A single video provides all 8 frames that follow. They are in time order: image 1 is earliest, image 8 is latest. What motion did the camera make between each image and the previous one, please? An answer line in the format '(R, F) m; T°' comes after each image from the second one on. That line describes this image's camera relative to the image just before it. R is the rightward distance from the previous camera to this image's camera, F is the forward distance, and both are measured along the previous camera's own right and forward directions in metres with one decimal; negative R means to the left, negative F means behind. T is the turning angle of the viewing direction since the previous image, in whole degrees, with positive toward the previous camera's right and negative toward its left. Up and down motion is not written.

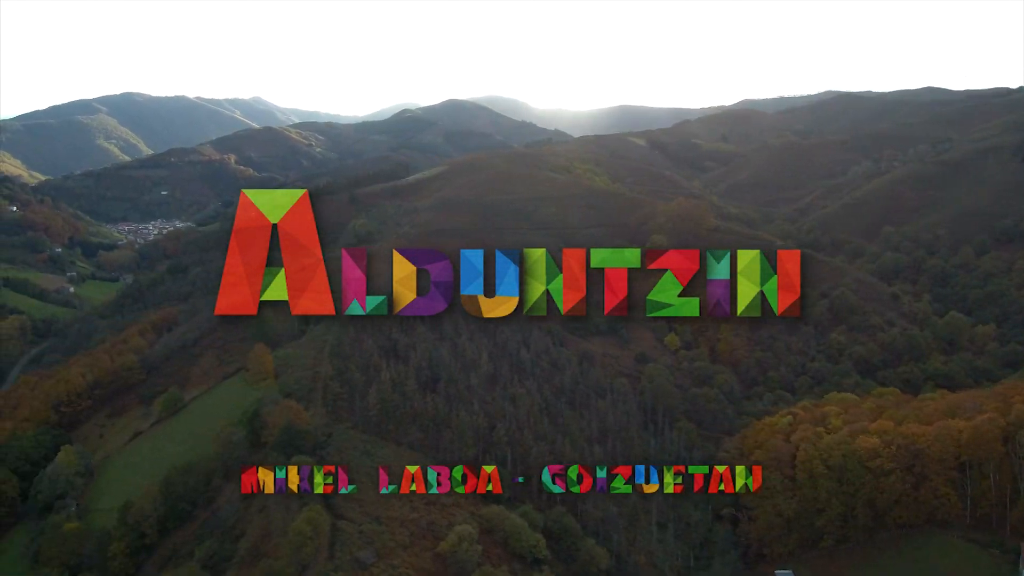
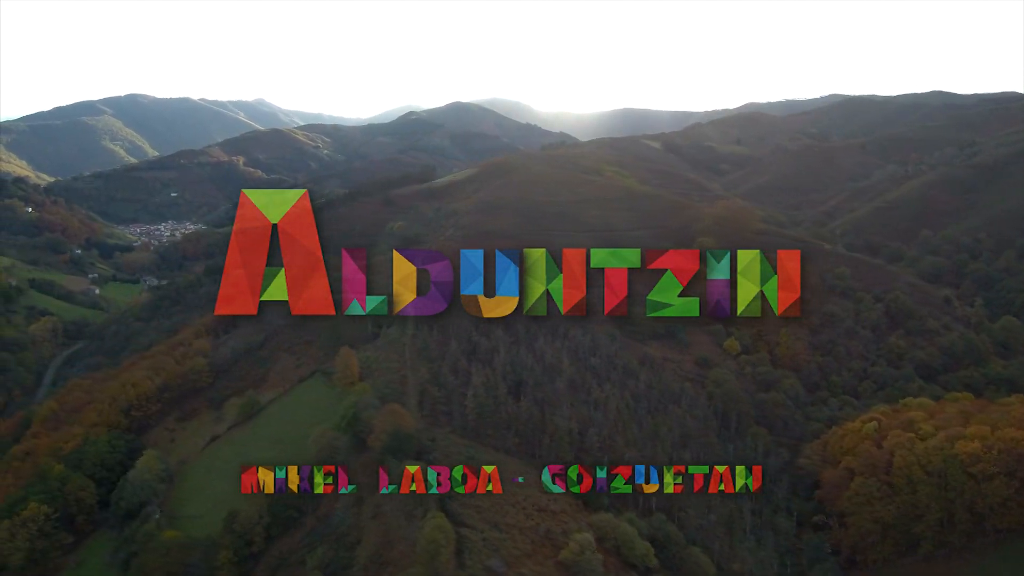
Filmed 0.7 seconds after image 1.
(-3.8, +0.4) m; 0°
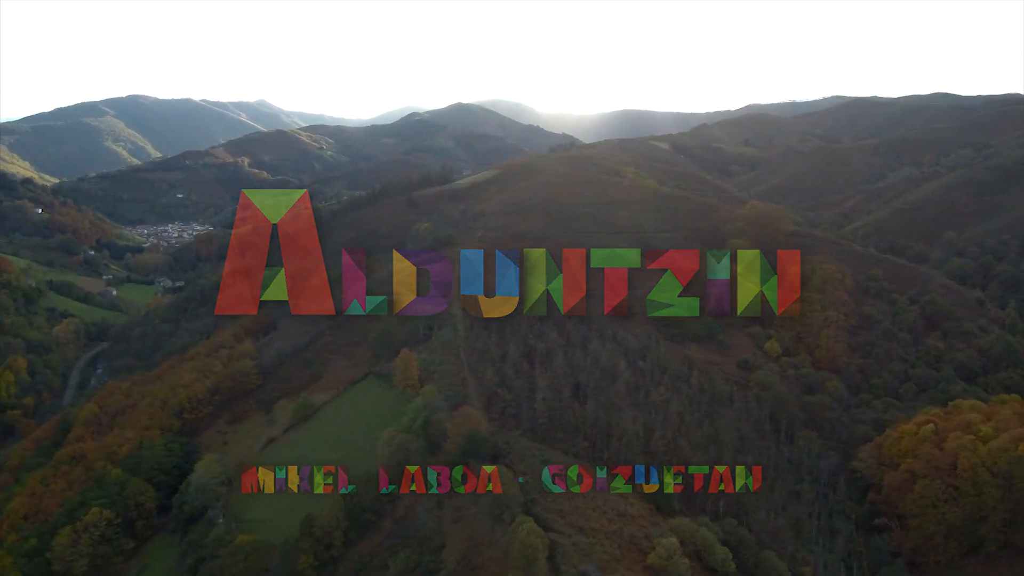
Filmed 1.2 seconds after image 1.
(-2.7, +0.1) m; 0°
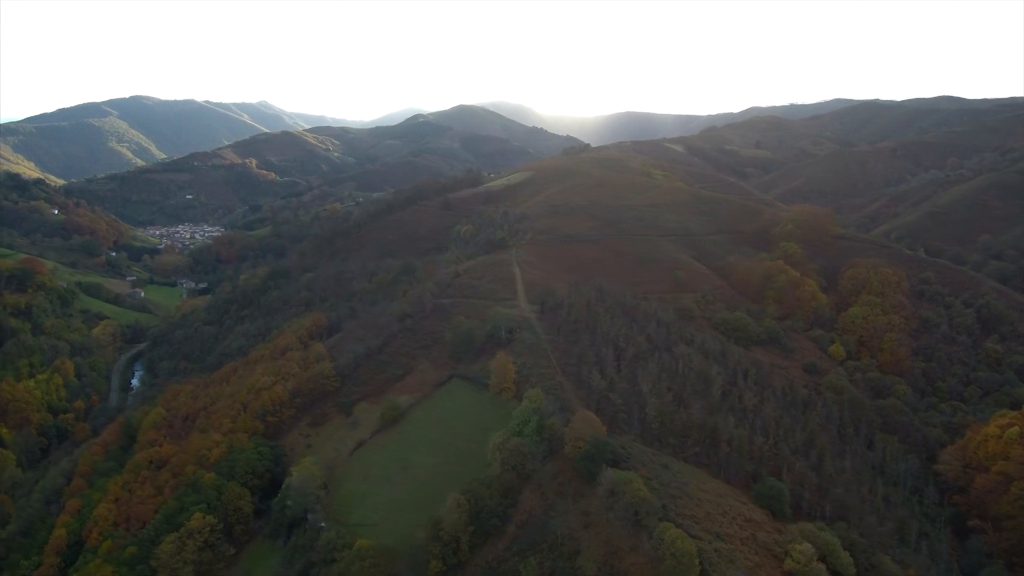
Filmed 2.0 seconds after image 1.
(-4.2, +0.1) m; 0°
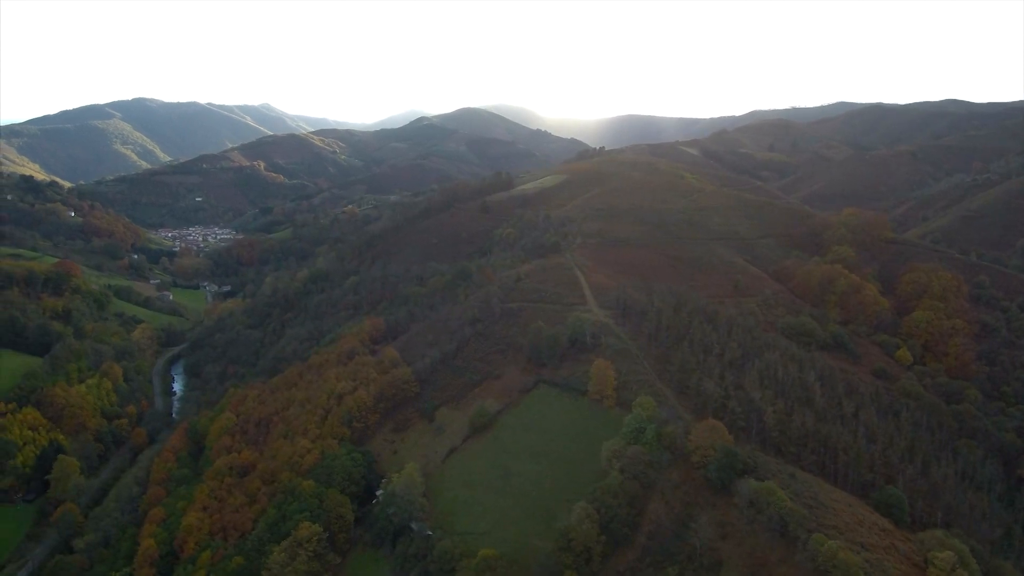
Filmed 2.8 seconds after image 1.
(-4.3, +0.3) m; 0°
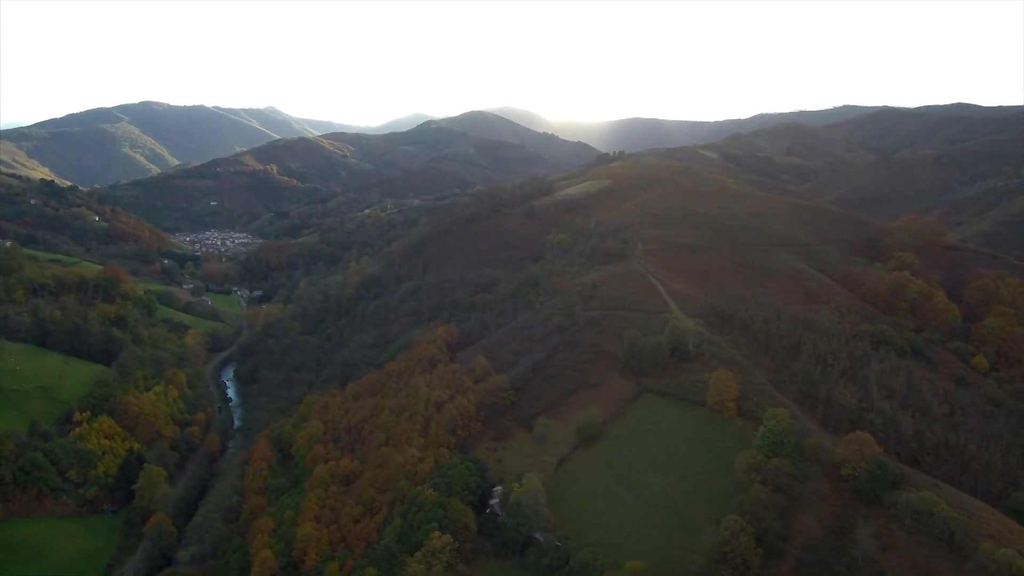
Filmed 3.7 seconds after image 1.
(-5.0, 0.0) m; 0°
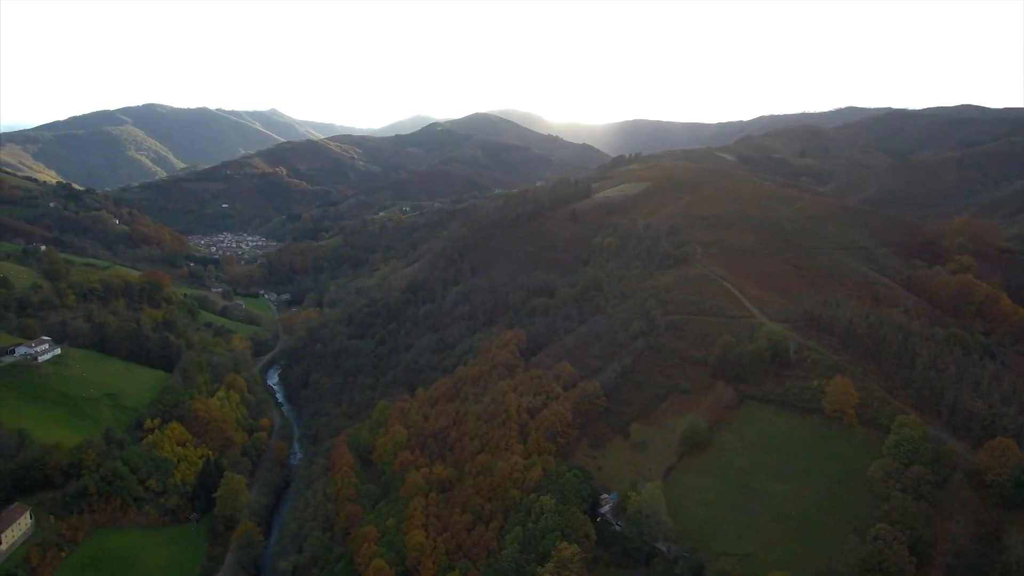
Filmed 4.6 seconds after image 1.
(-4.9, +0.2) m; 0°
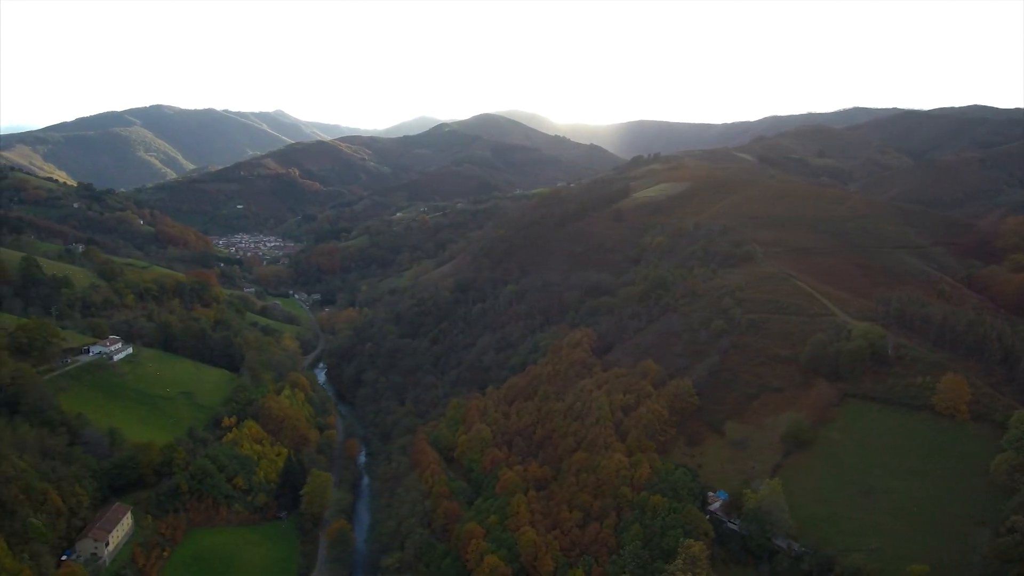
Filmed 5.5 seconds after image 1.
(-4.8, -0.2) m; 0°
